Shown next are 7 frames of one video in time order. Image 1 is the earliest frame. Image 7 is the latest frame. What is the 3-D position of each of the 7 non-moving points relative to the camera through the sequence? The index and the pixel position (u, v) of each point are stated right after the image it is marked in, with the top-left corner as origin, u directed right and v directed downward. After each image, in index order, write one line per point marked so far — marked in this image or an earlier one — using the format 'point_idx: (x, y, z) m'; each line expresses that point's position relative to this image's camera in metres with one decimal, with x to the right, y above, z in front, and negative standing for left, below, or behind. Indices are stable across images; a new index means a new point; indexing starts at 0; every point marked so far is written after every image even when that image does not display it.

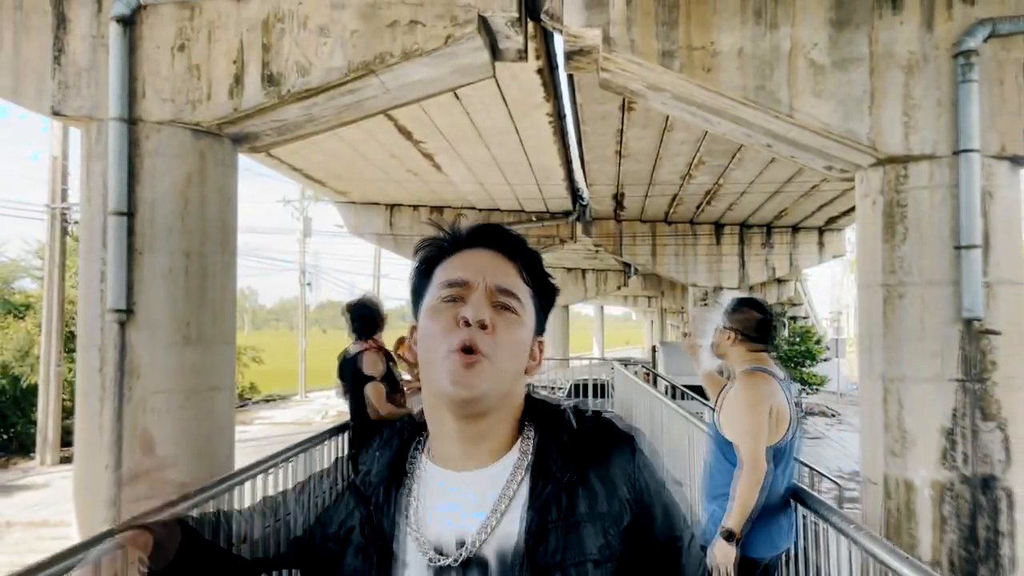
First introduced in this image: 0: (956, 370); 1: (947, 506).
0: (+3.5, -0.6, +5.1) m
1: (+3.4, -1.7, +5.1) m
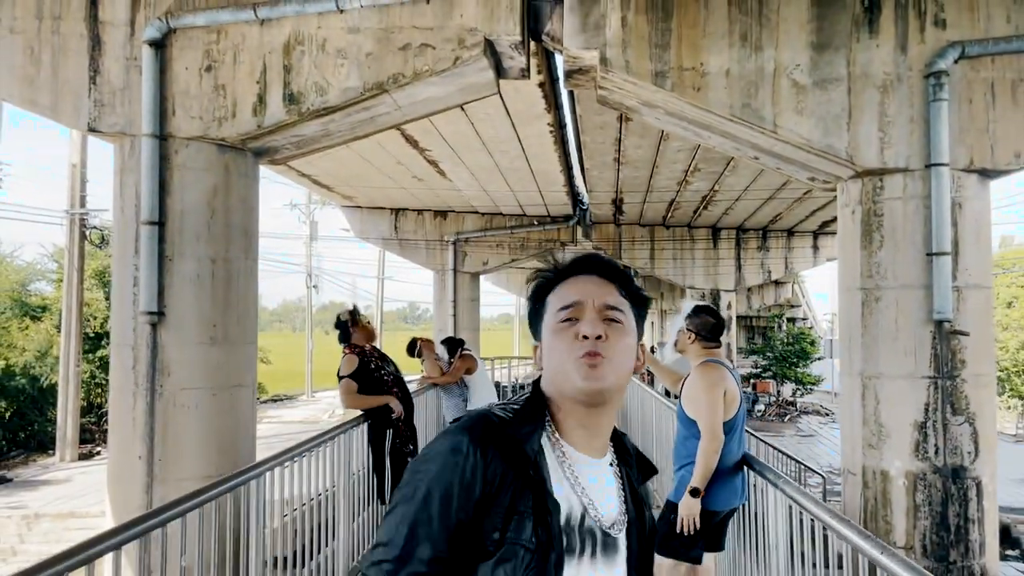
0: (+3.5, -0.7, +5.5) m
1: (+3.4, -1.7, +5.5) m
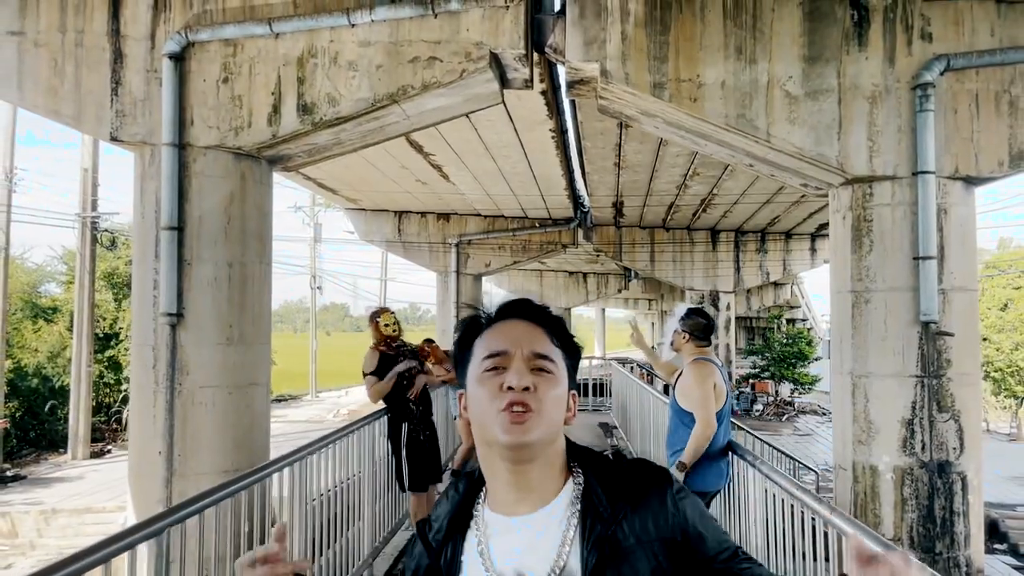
0: (+3.5, -0.7, +5.8) m
1: (+3.5, -1.8, +5.7) m
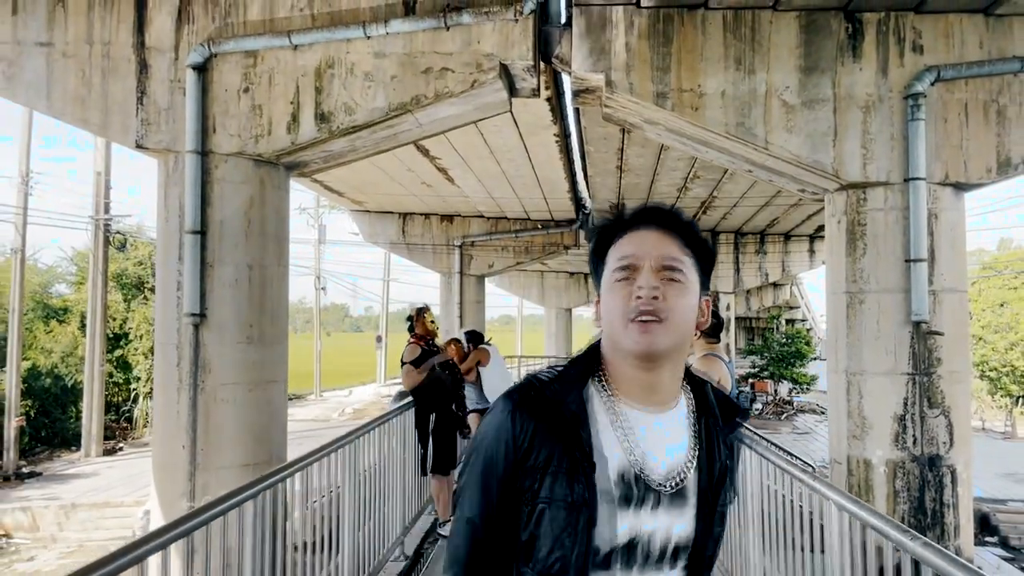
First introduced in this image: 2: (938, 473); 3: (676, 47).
0: (+3.6, -0.7, +6.0) m
1: (+3.5, -1.8, +6.0) m
2: (+3.9, -1.7, +6.0) m
3: (+1.6, +2.3, +6.4) m
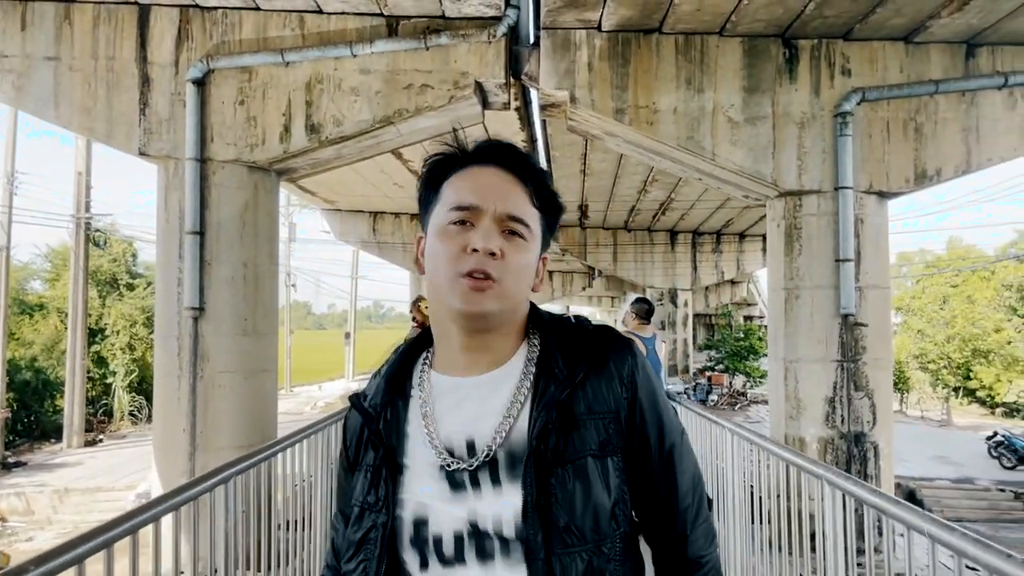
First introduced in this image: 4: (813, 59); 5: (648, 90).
0: (+3.4, -0.7, +6.8) m
1: (+3.3, -1.7, +6.8) m
2: (+3.6, -1.6, +6.8) m
3: (+1.3, +2.4, +7.0) m
4: (+3.2, +2.4, +7.0) m
5: (+1.5, +2.2, +7.1) m
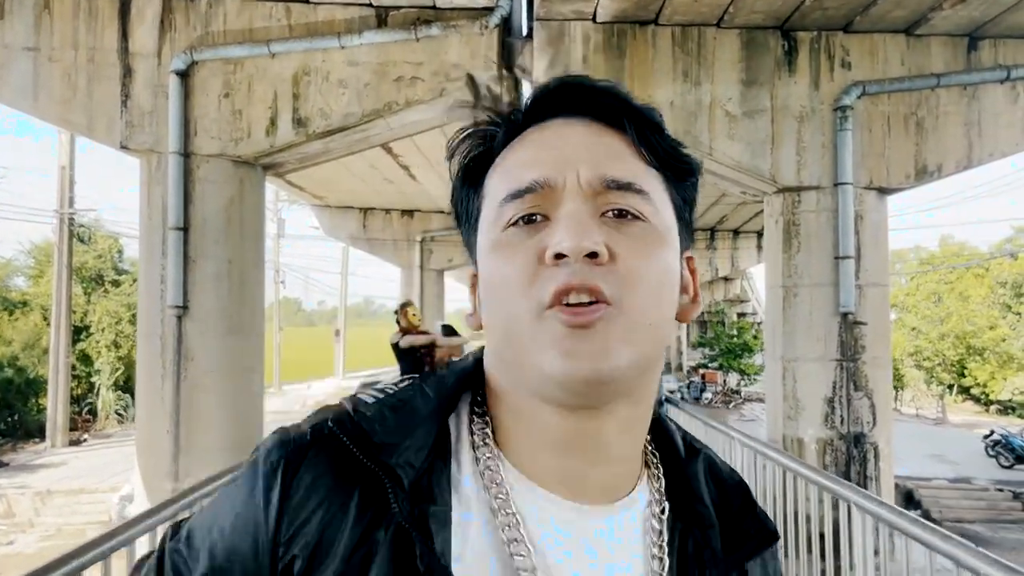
0: (+3.3, -0.7, +6.7) m
1: (+3.2, -1.7, +6.7) m
2: (+3.5, -1.6, +6.6) m
3: (+1.2, +2.4, +6.9) m
4: (+3.1, +2.5, +6.8) m
5: (+1.4, +2.2, +6.9) m
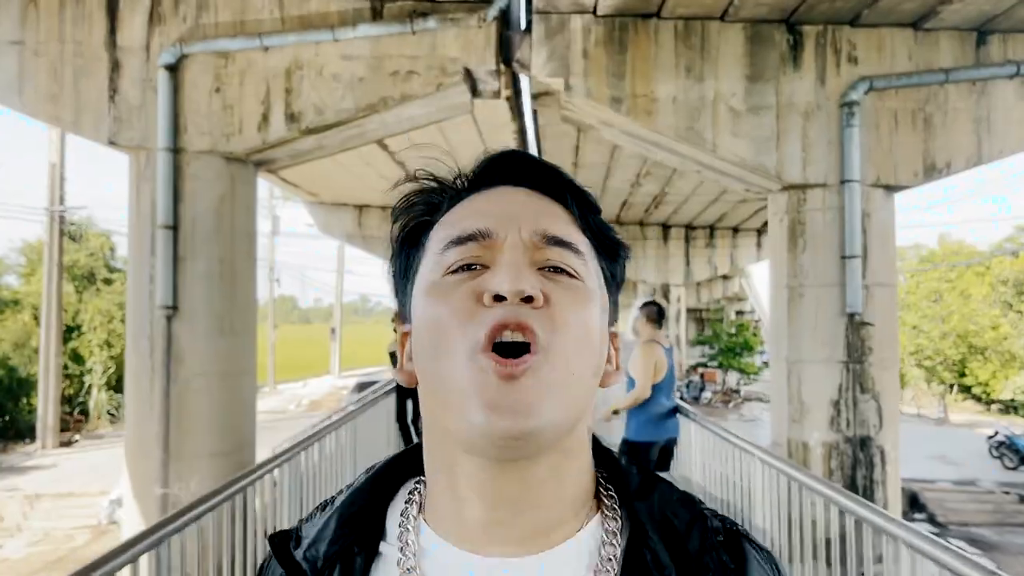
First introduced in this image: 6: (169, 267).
0: (+3.3, -0.7, +6.5) m
1: (+3.2, -1.7, +6.5) m
2: (+3.5, -1.6, +6.5) m
3: (+1.2, +2.4, +6.7) m
4: (+3.1, +2.5, +6.6) m
5: (+1.4, +2.2, +6.7) m
6: (-3.2, +0.2, +6.1) m
